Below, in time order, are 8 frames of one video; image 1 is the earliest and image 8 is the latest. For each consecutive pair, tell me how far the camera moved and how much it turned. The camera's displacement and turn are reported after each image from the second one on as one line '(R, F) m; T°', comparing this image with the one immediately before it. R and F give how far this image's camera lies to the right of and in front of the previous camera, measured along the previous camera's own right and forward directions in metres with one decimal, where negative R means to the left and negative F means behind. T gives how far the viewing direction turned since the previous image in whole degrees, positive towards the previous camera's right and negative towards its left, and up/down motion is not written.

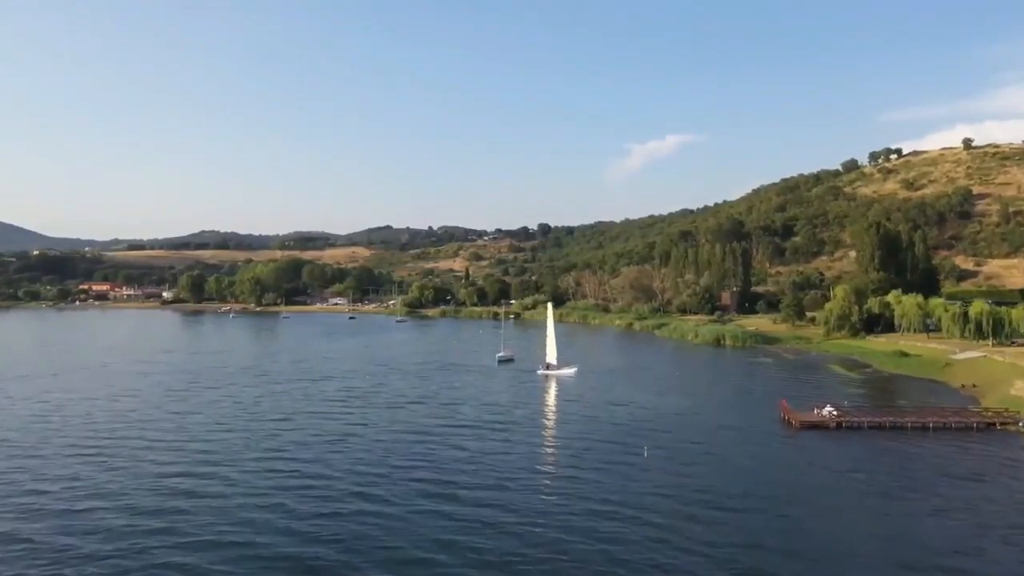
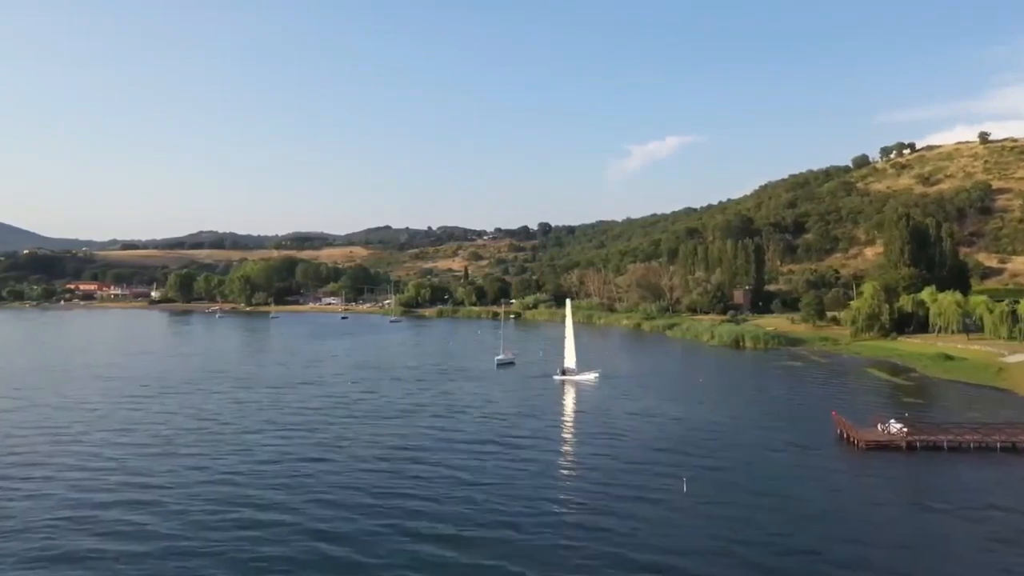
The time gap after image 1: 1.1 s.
(-0.1, +8.3) m; 0°
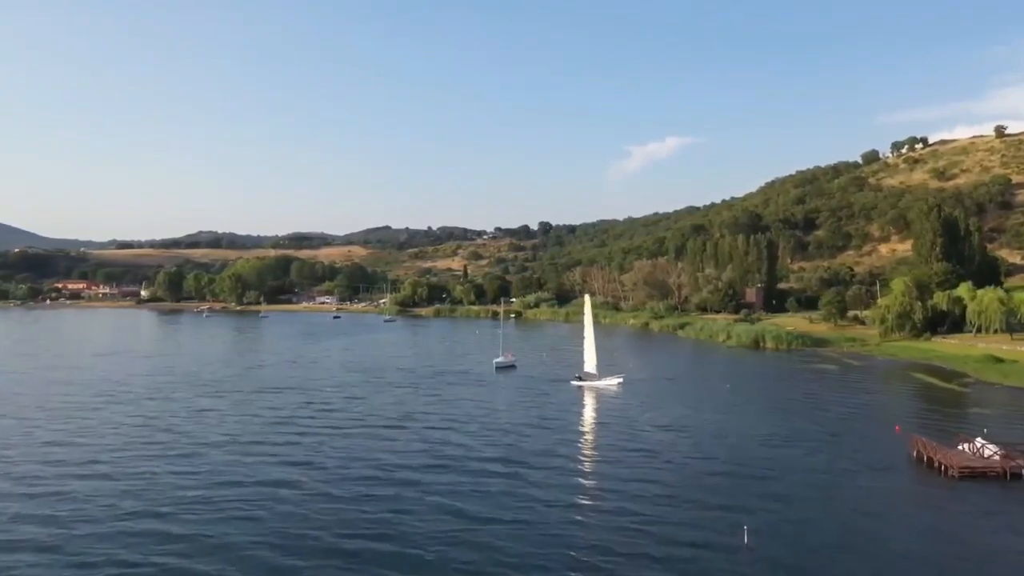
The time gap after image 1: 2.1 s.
(-0.1, +7.4) m; 0°
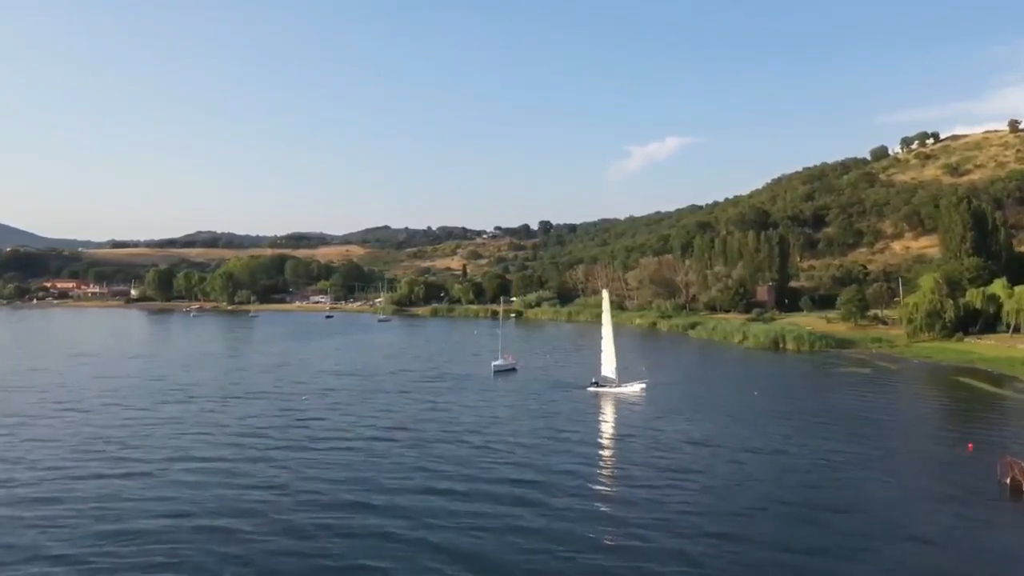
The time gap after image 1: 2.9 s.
(0.0, +6.3) m; 0°
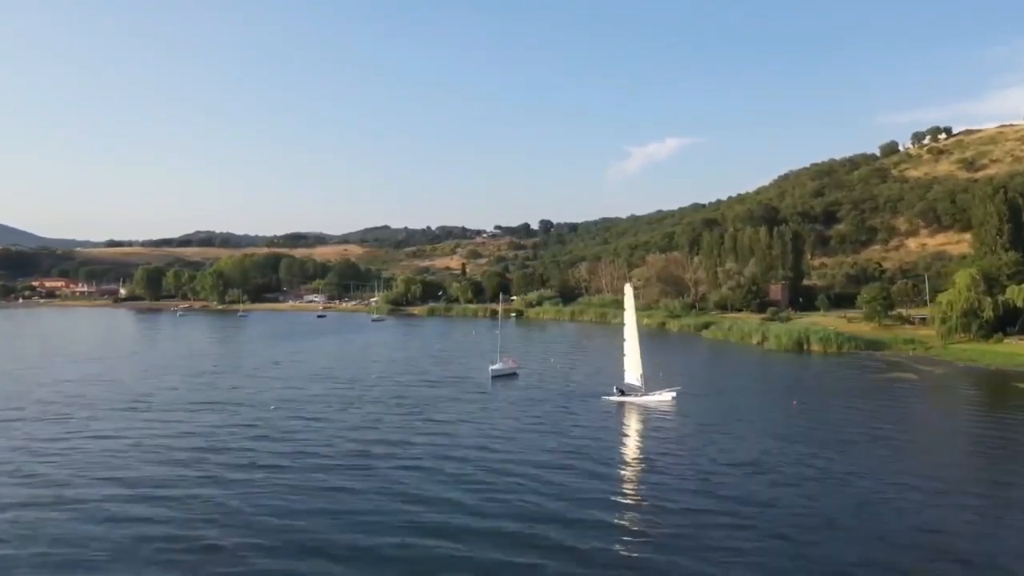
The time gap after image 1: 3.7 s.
(0.0, +6.6) m; 0°
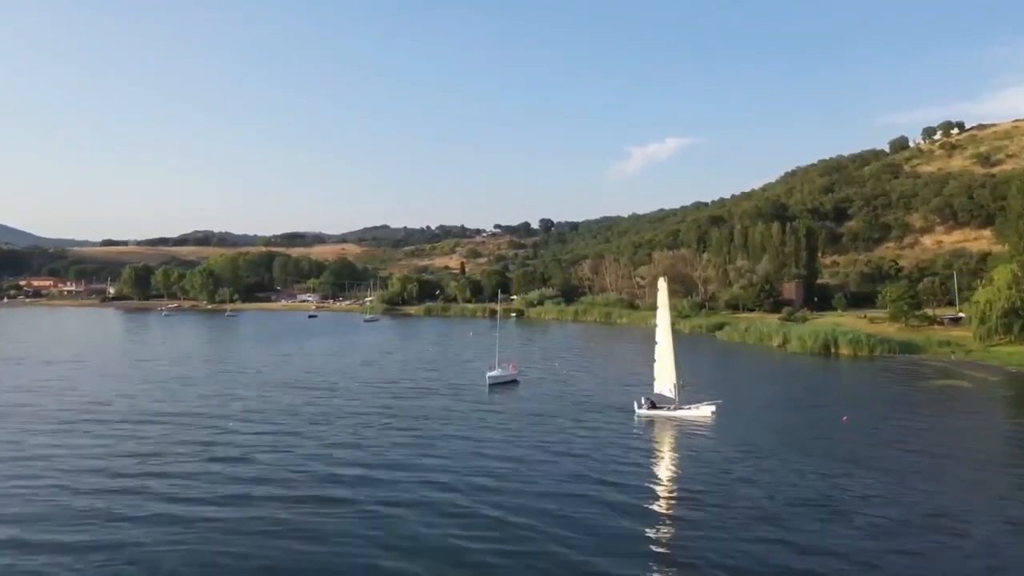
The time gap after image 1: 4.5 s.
(0.0, +6.4) m; 0°
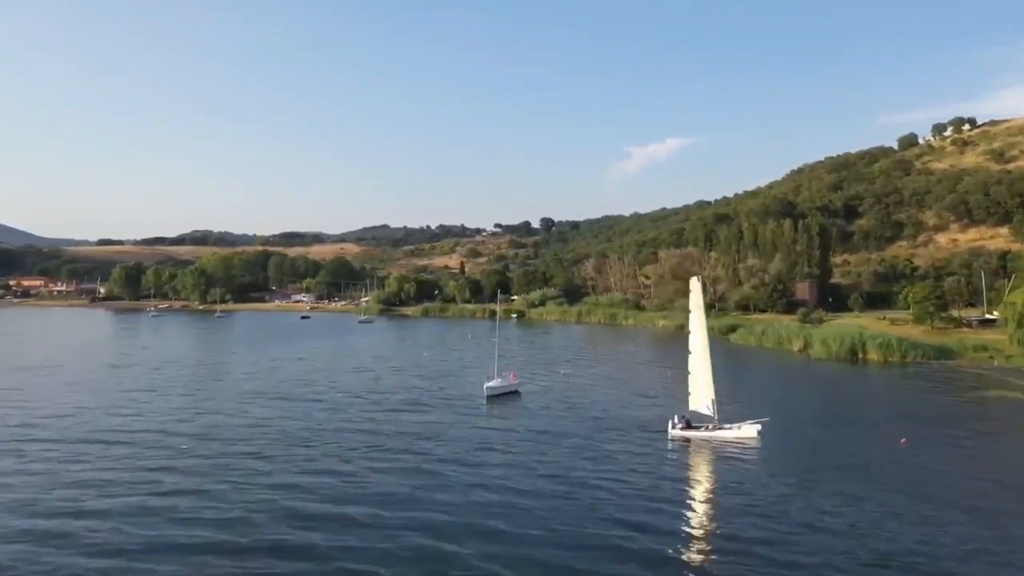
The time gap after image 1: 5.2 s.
(-0.1, +5.2) m; 0°
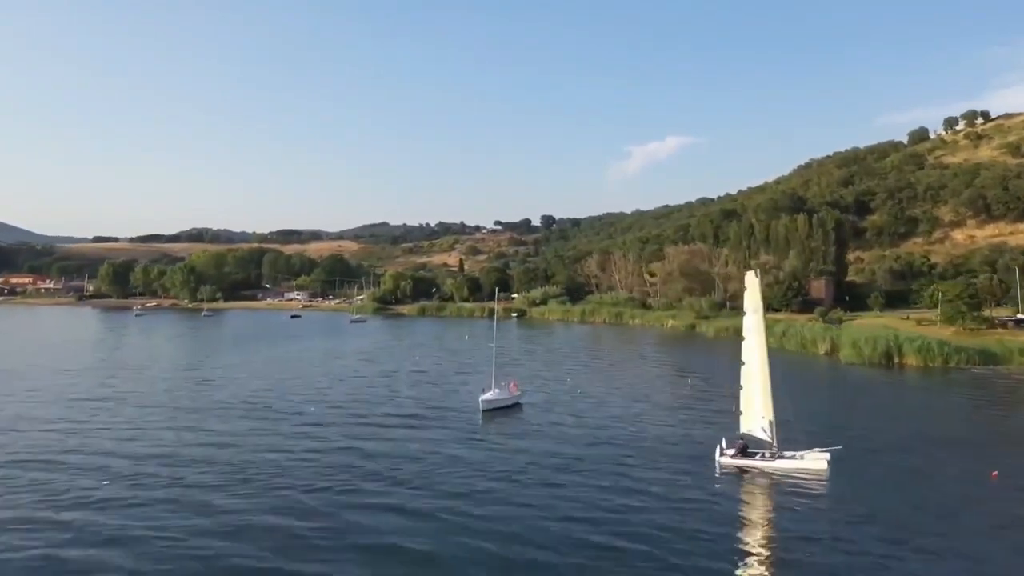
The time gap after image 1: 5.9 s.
(0.0, +5.9) m; 0°
